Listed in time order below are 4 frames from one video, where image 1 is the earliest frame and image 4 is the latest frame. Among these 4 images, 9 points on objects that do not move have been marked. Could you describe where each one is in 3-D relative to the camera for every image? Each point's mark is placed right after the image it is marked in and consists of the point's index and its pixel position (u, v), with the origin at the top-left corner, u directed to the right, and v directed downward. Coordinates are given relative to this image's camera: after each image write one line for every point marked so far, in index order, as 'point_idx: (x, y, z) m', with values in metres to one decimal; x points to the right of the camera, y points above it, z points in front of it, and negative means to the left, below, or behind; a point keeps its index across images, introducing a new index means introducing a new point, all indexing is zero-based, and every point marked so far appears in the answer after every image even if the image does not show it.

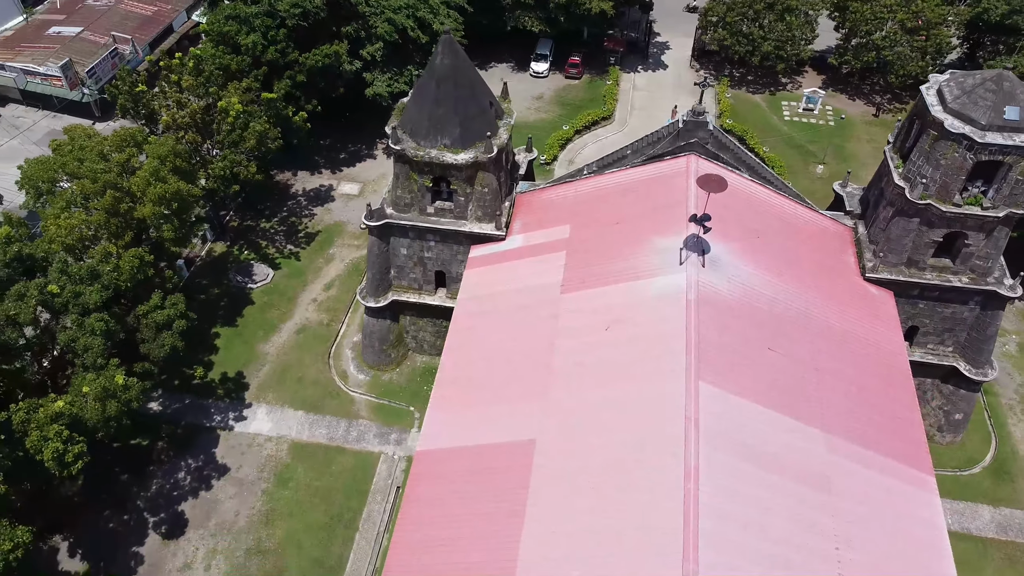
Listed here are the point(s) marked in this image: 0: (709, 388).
0: (+4.5, -2.3, +18.8) m
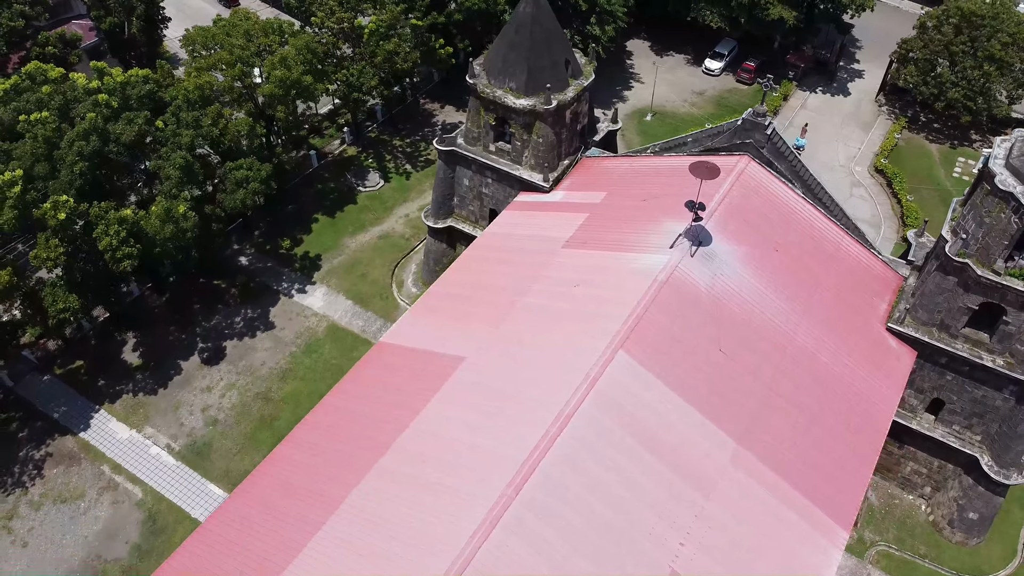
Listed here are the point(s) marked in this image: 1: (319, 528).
0: (+2.7, -1.7, +19.0) m
1: (-4.3, -5.2, +17.6) m
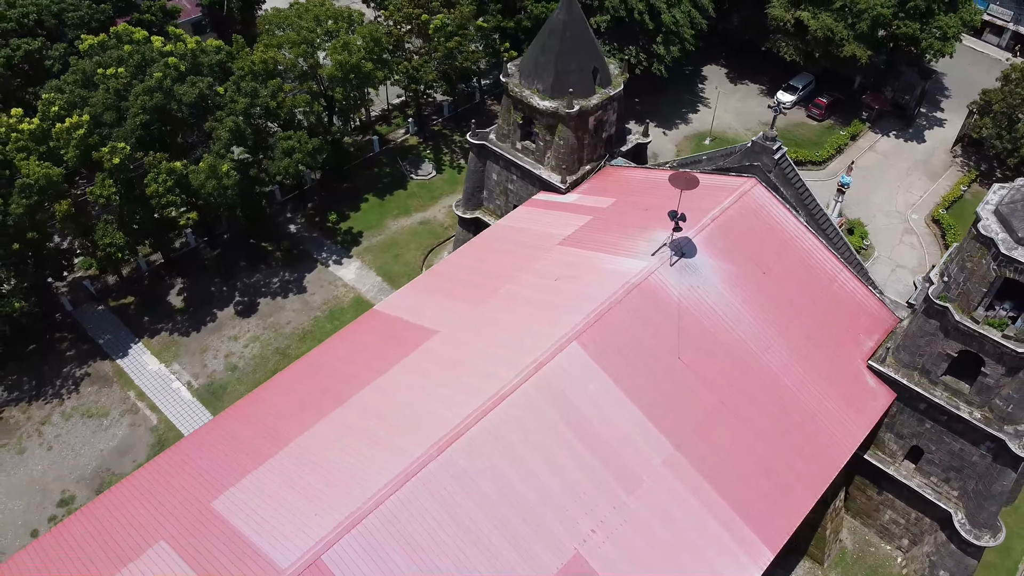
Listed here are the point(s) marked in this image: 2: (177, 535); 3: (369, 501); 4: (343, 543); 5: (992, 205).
0: (+1.6, -1.5, +19.7) m
1: (-5.9, -4.1, +19.2) m
2: (-7.3, -5.4, +17.6) m
3: (-3.0, -4.4, +16.8) m
4: (-3.4, -5.1, +16.2) m
5: (+11.4, +2.0, +19.3) m
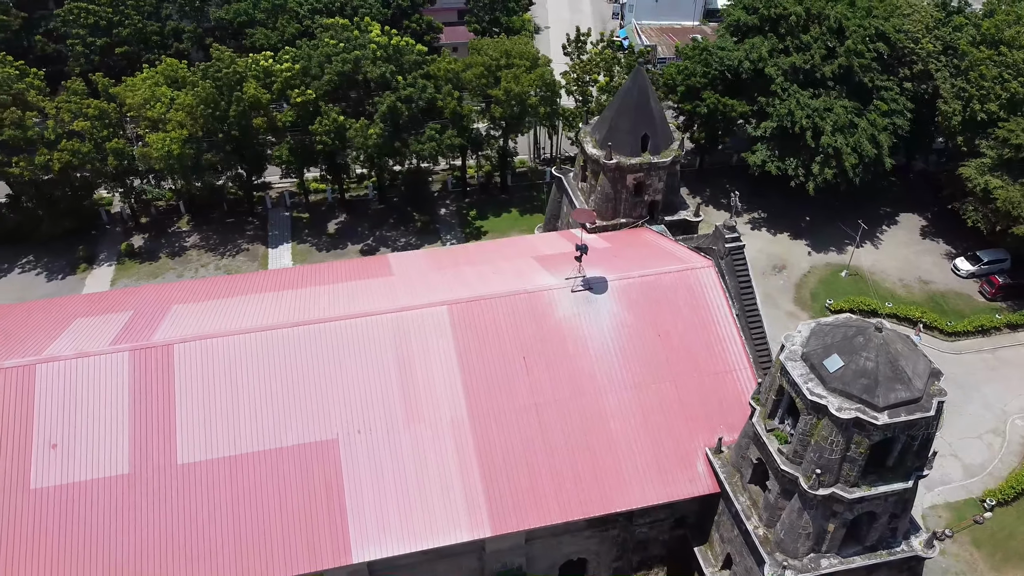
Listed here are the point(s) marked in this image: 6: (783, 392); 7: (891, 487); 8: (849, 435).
0: (-2.0, -0.7, +24.0) m
1: (-9.5, -0.4, +26.7) m
2: (-11.8, -0.7, +25.8) m
3: (-8.2, -1.2, +23.2) m
4: (-9.0, -1.6, +22.9) m
5: (+7.3, -0.9, +19.4) m
6: (+6.4, -2.4, +19.1) m
7: (+8.6, -4.5, +18.5) m
8: (+7.3, -3.2, +17.6) m
